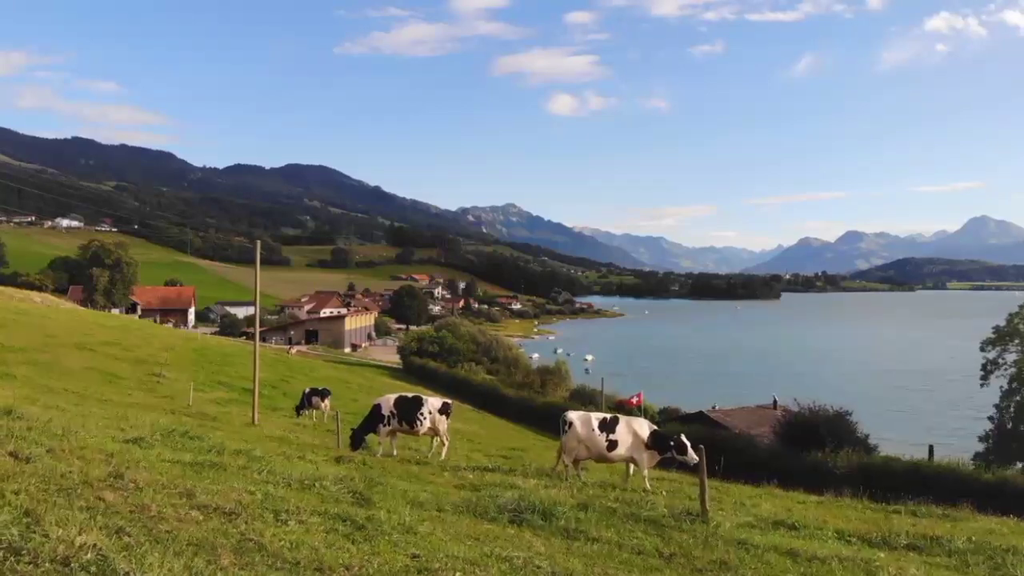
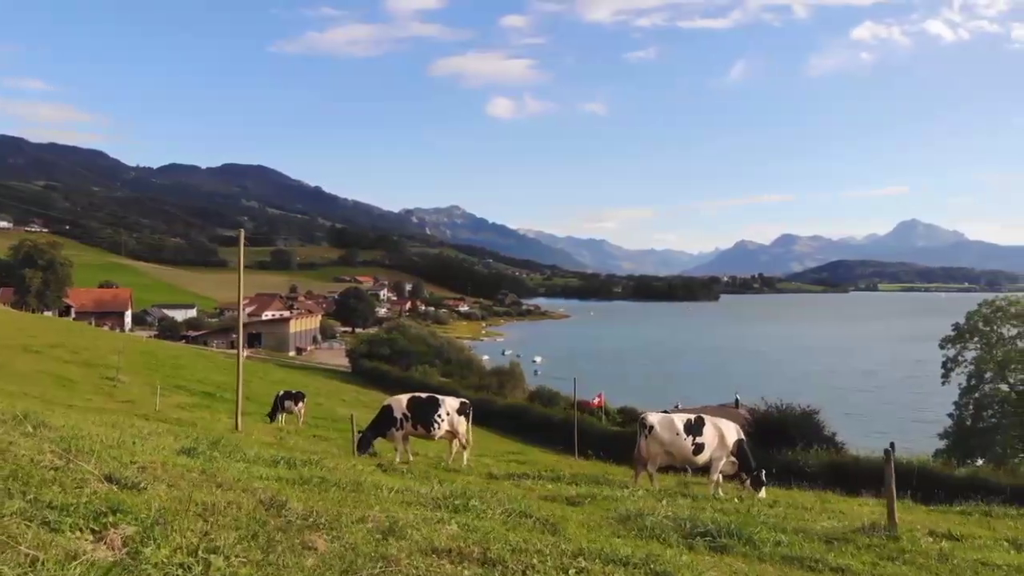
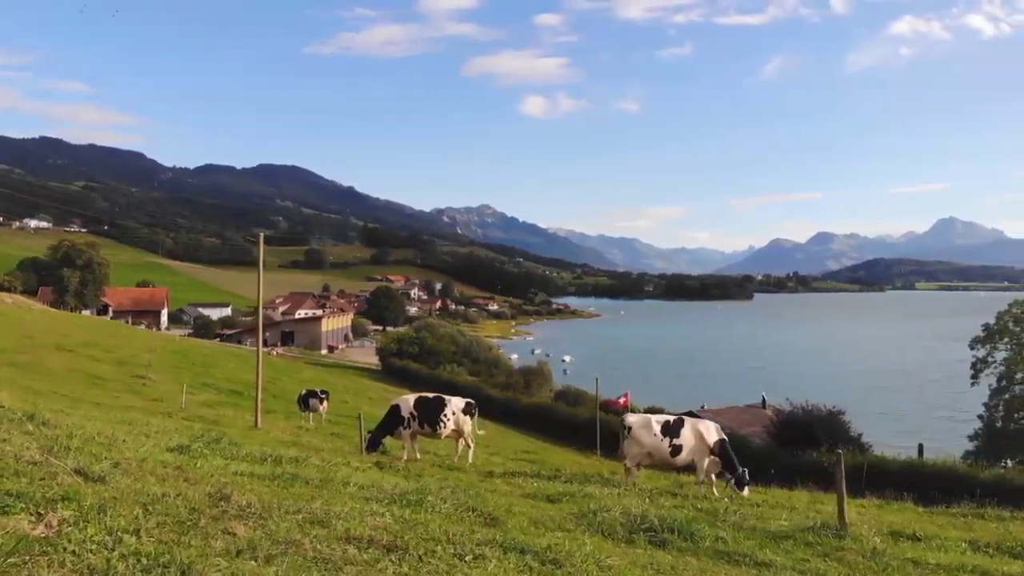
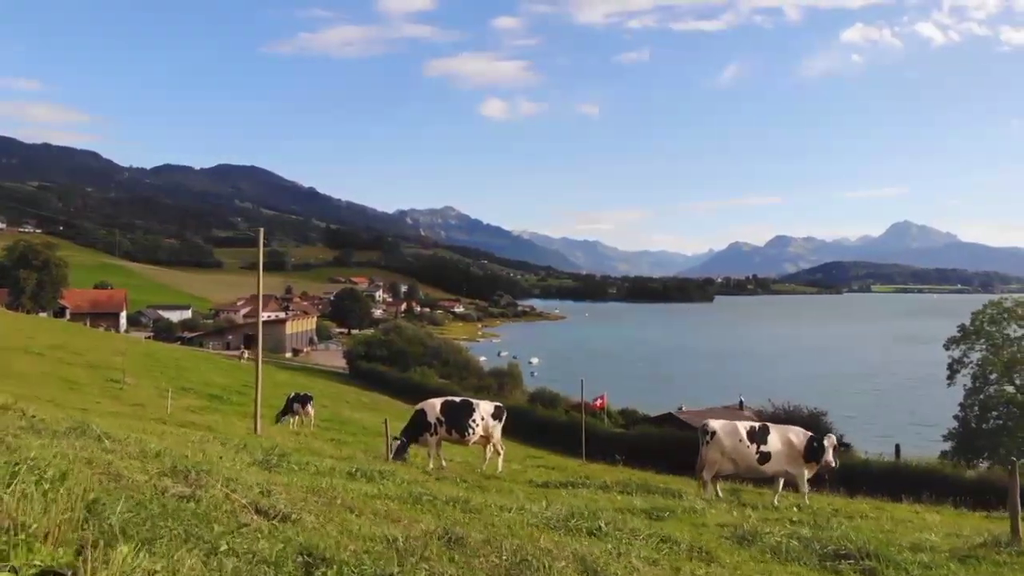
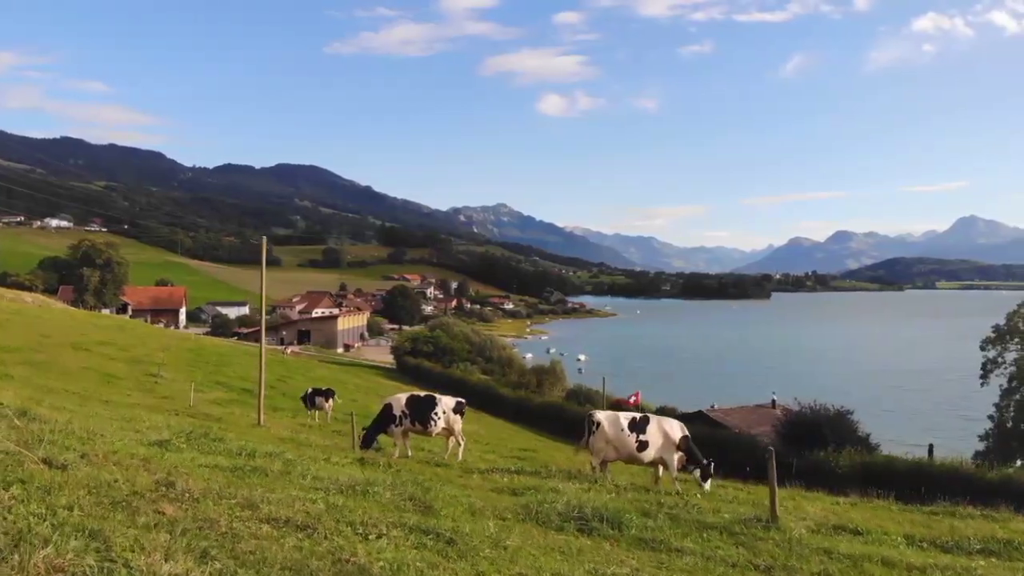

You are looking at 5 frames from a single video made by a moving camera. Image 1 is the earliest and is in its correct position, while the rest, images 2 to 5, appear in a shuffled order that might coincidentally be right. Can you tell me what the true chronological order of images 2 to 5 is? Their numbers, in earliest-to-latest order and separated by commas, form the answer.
5, 3, 2, 4
